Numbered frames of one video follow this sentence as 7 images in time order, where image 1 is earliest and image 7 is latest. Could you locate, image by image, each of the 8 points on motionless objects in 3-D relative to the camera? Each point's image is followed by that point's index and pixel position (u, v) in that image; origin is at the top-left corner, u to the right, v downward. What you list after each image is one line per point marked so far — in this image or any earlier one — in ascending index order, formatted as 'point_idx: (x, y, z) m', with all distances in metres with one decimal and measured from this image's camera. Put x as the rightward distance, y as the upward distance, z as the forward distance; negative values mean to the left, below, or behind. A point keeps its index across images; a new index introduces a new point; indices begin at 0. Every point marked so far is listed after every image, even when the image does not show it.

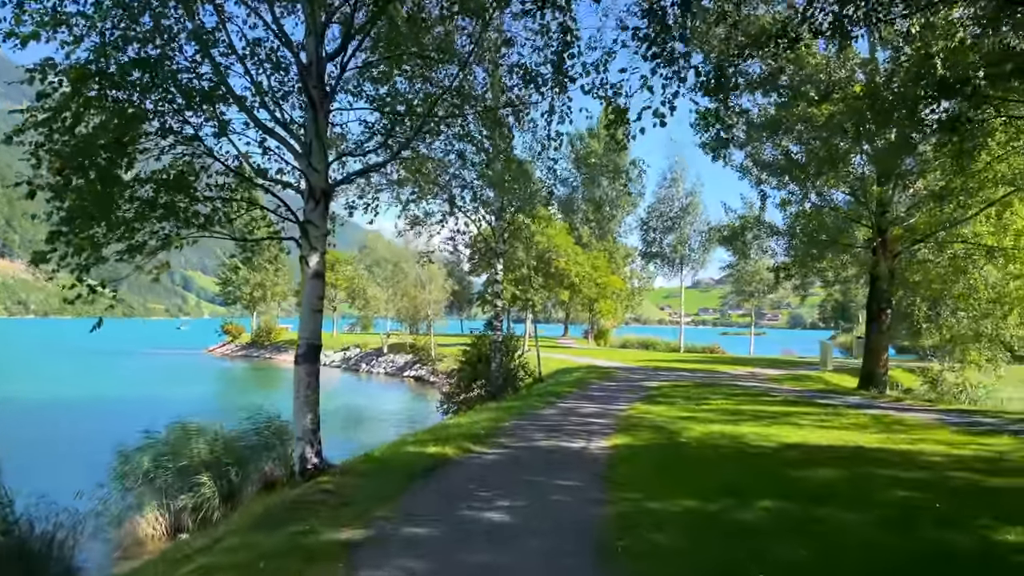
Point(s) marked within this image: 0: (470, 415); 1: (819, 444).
0: (-0.7, -2.3, +13.5) m
1: (+4.0, -2.0, +9.9) m
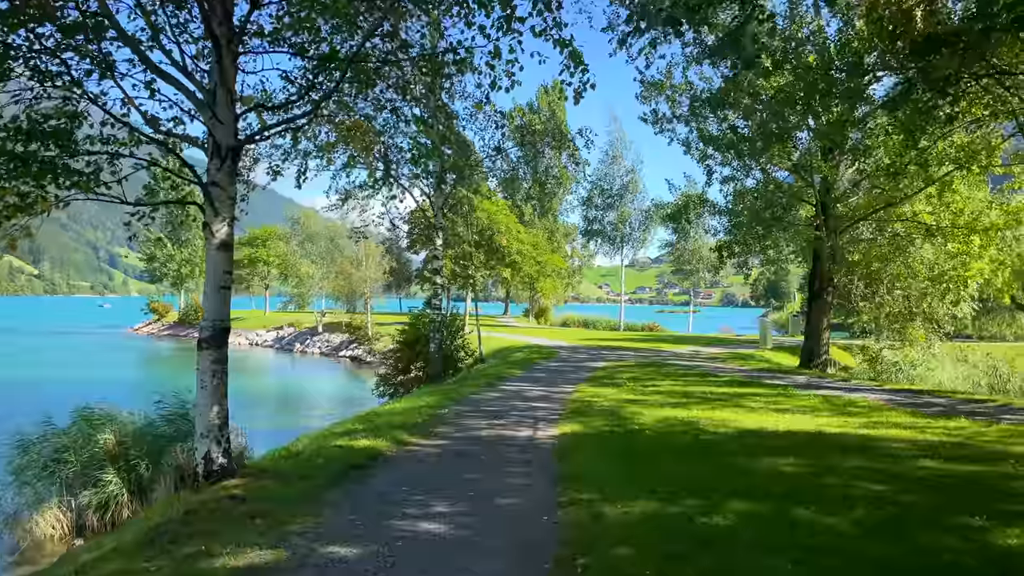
0: (-1.7, -1.9, +12.6) m
1: (+3.3, -1.7, +9.4) m
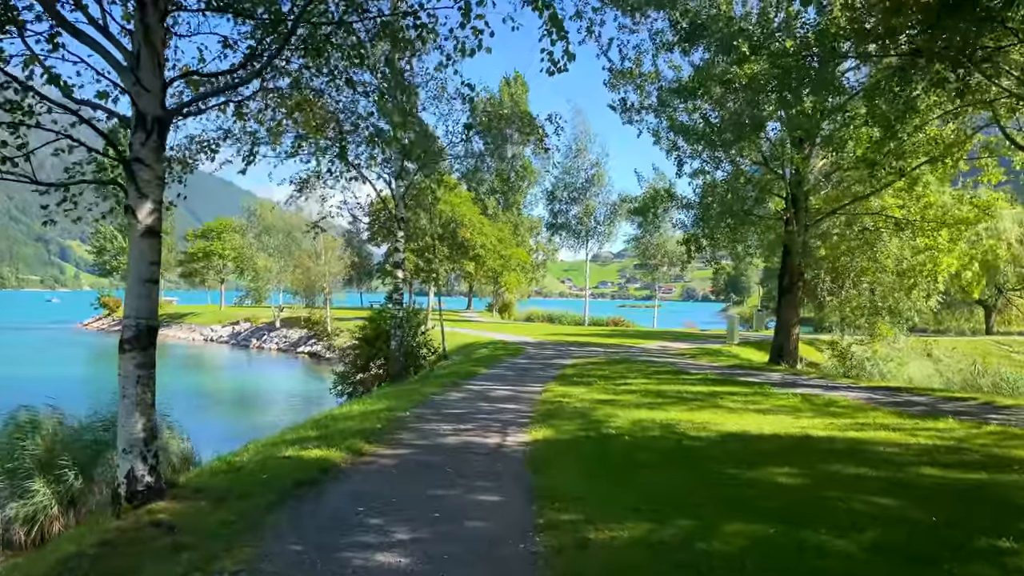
0: (-2.3, -1.8, +11.8) m
1: (+2.9, -1.7, +8.9) m
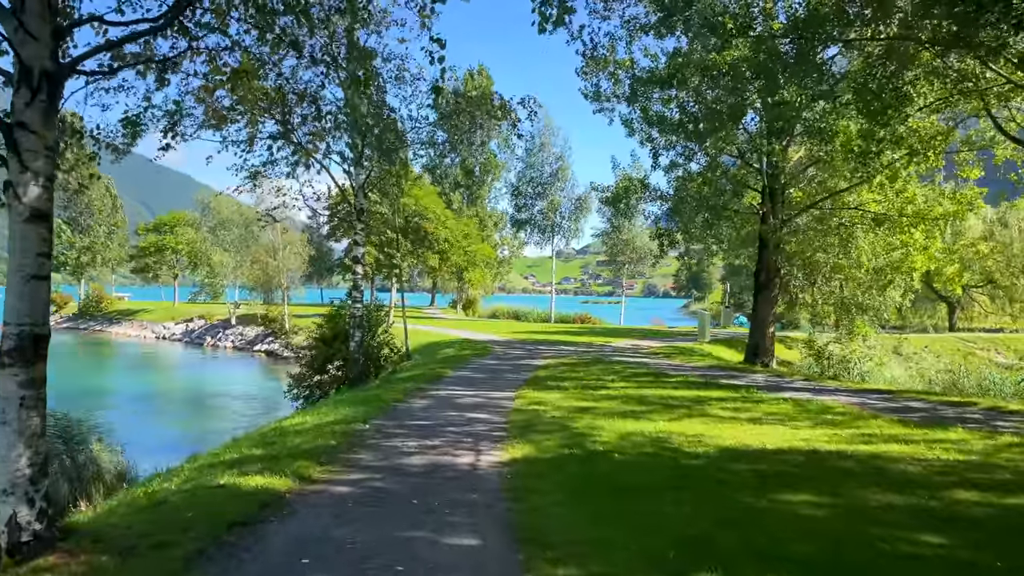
0: (-2.7, -1.7, +10.6) m
1: (+2.6, -1.7, +8.0) m
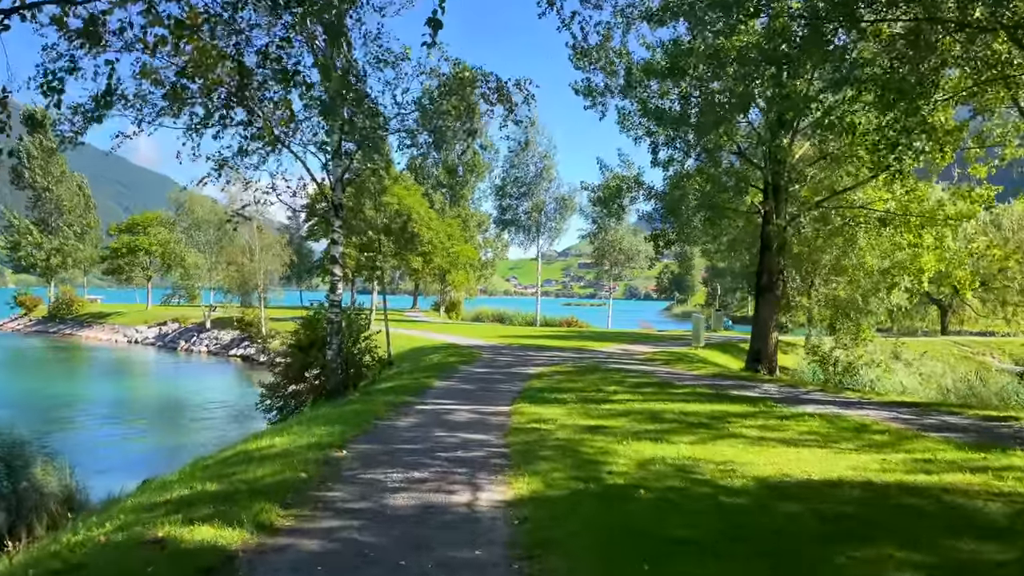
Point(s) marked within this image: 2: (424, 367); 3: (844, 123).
0: (-2.7, -1.8, +9.4) m
1: (+2.6, -1.7, +6.8) m
2: (-2.0, -1.8, +17.3) m
3: (+7.1, +3.5, +16.2) m
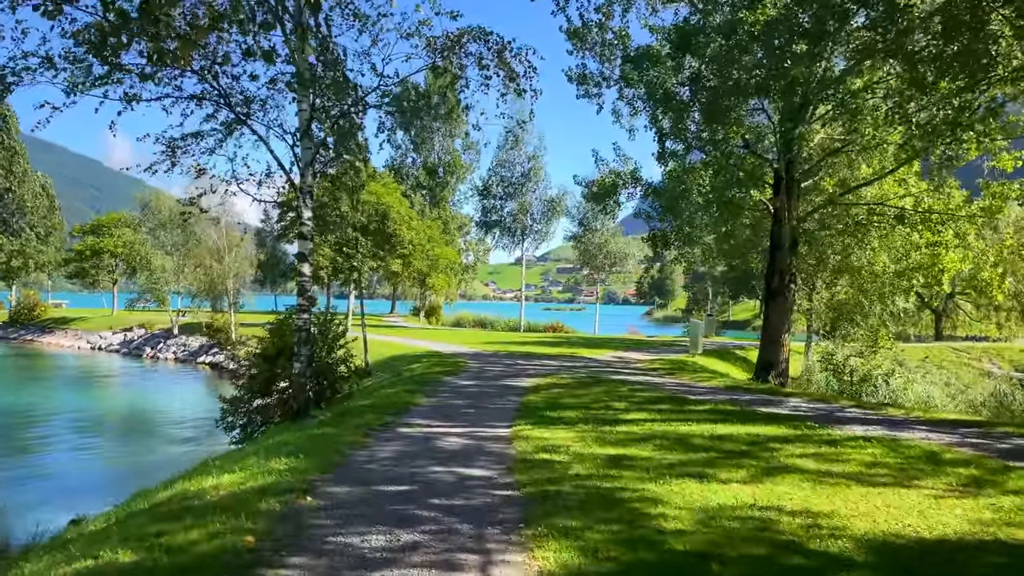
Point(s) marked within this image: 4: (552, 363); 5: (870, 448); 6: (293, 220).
0: (-2.7, -1.8, +7.6) m
1: (+2.8, -1.7, +5.3) m
2: (-2.2, -1.8, +15.6) m
3: (+6.9, +3.4, +14.8) m
4: (+1.0, -2.0, +19.7) m
5: (+3.9, -1.7, +8.3) m
6: (-5.1, +1.6, +17.4) m
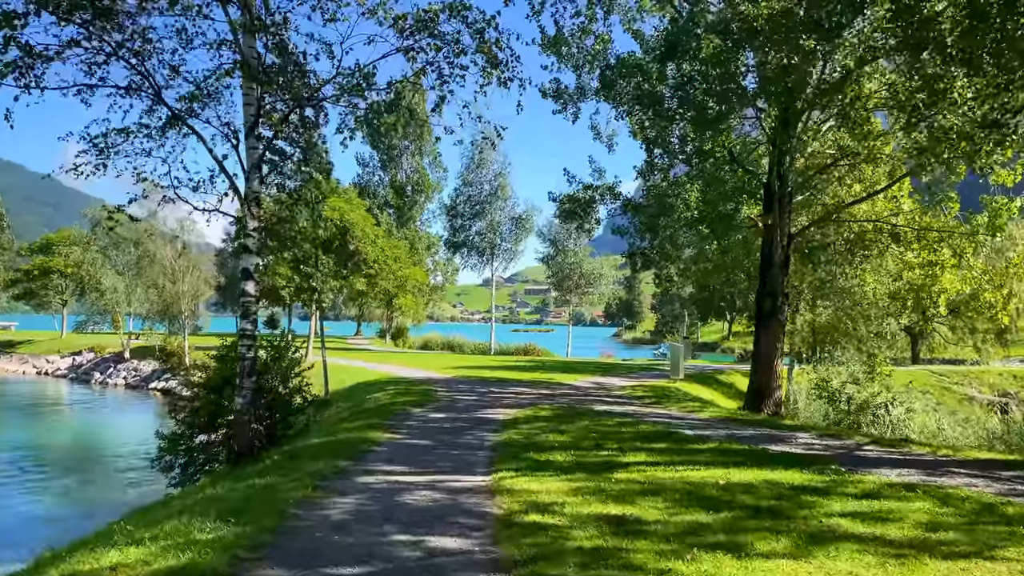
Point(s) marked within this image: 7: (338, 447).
0: (-2.8, -2.0, +6.0) m
1: (+2.7, -1.8, +3.9) m
2: (-2.6, -2.3, +14.0) m
3: (+6.5, +3.0, +13.7) m
4: (+0.4, -2.5, +18.3) m
5: (+3.7, -2.0, +7.0) m
6: (-5.6, +1.1, +15.8) m
7: (-2.3, -2.1, +10.0) m
